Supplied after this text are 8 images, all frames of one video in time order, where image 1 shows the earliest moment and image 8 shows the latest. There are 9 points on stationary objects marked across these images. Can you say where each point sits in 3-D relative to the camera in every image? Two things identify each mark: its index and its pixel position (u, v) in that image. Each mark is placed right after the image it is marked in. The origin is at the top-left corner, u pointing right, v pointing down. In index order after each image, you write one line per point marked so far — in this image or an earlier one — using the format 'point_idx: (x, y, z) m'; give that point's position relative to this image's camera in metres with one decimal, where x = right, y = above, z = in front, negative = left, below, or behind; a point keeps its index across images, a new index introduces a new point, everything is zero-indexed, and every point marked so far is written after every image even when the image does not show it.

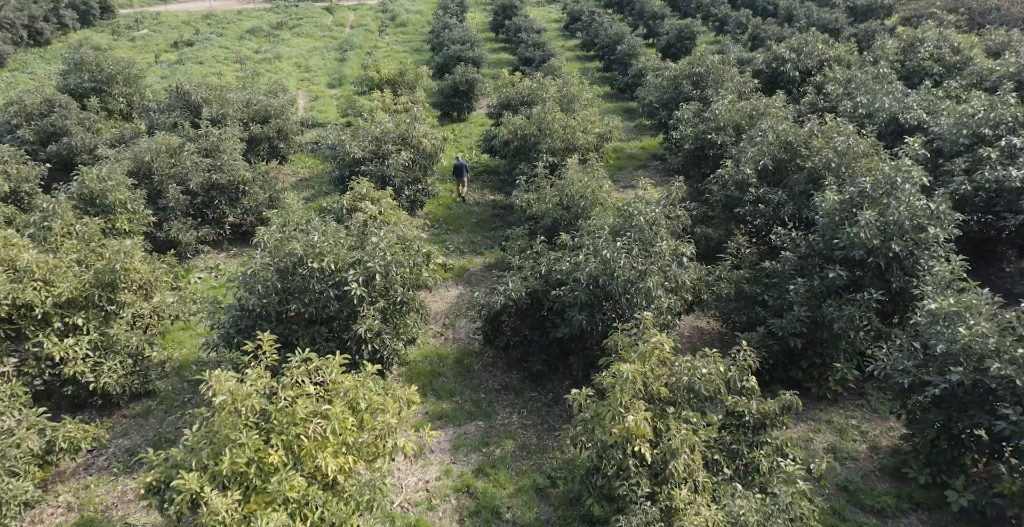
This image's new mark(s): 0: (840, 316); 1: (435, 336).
0: (+5.0, -0.8, +11.2) m
1: (-1.4, -1.3, +13.3) m
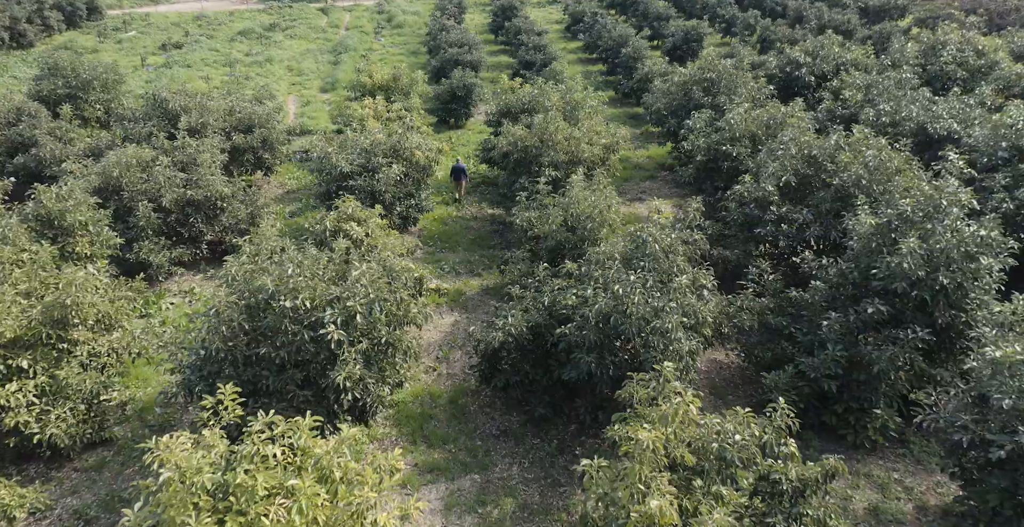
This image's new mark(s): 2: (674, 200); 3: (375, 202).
0: (+5.0, -1.3, +9.9) m
1: (-1.4, -1.8, +12.0) m
2: (+4.2, +1.7, +19.1) m
3: (-2.9, +1.3, +15.7) m
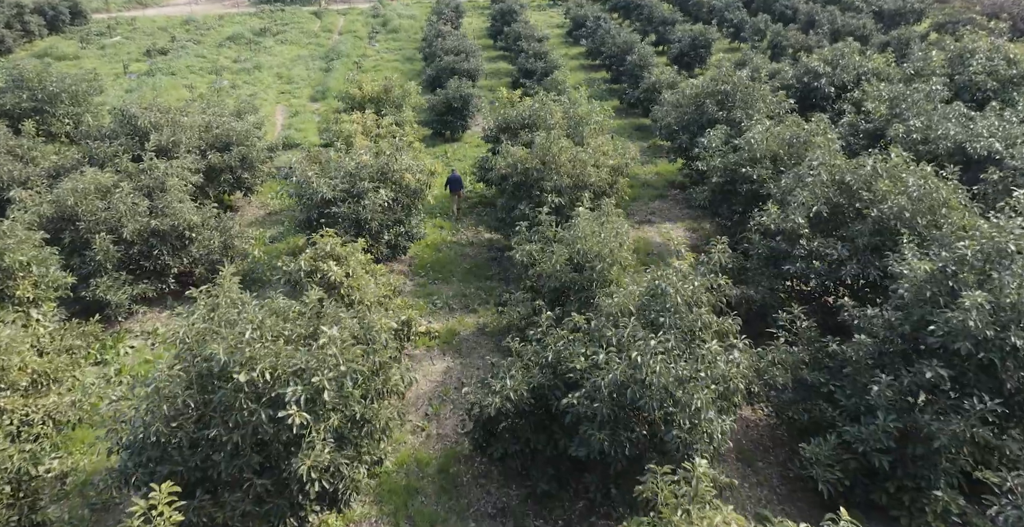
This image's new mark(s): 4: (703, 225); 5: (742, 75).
0: (+5.0, -1.9, +8.5) m
1: (-1.4, -2.5, +10.6) m
2: (+4.2, +1.0, +17.7) m
3: (-3.0, +0.6, +14.2) m
4: (+4.6, +0.9, +17.5) m
5: (+5.7, +4.7, +18.3) m
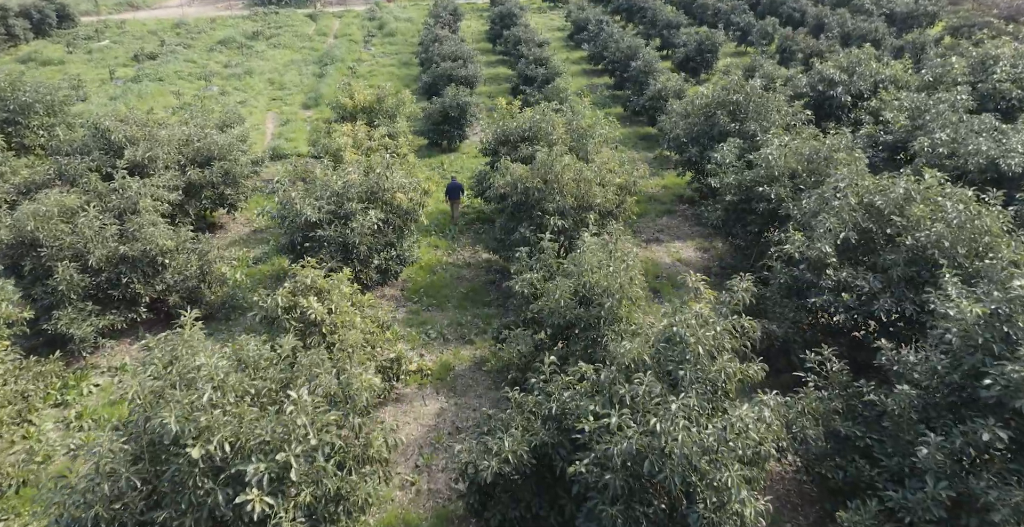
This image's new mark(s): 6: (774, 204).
0: (+5.0, -2.4, +7.5) m
1: (-1.4, -2.9, +9.5) m
2: (+4.2, +0.5, +16.6) m
3: (-3.0, +0.1, +13.2) m
4: (+4.6, +0.5, +16.5) m
5: (+5.7, +4.2, +17.2) m
6: (+5.0, +1.2, +13.9) m
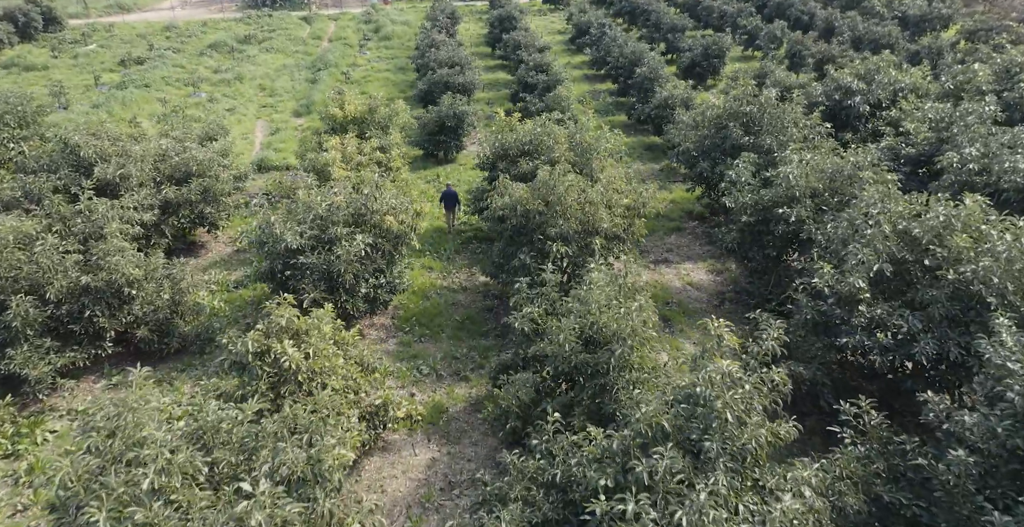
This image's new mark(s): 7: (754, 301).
0: (+5.0, -2.9, +6.4) m
1: (-1.4, -3.4, +8.5) m
2: (+4.2, 0.0, +15.6) m
3: (-3.0, -0.4, +12.1) m
4: (+4.5, 0.0, +15.4) m
5: (+5.7, +3.7, +16.1) m
6: (+5.0, +0.7, +12.9) m
7: (+4.6, -0.7, +13.9) m
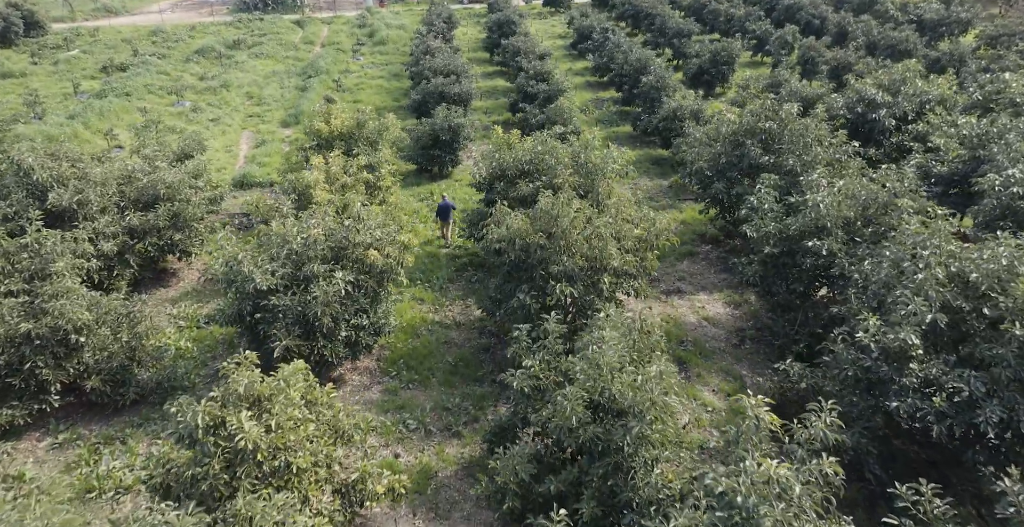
0: (+5.0, -3.5, +5.1) m
1: (-1.5, -4.0, +7.1) m
2: (+4.1, -0.6, +14.2) m
3: (-3.0, -1.0, +10.8) m
4: (+4.5, -0.6, +14.1) m
5: (+5.7, +3.1, +14.8) m
6: (+5.0, +0.1, +11.5) m
7: (+4.6, -1.3, +12.6) m
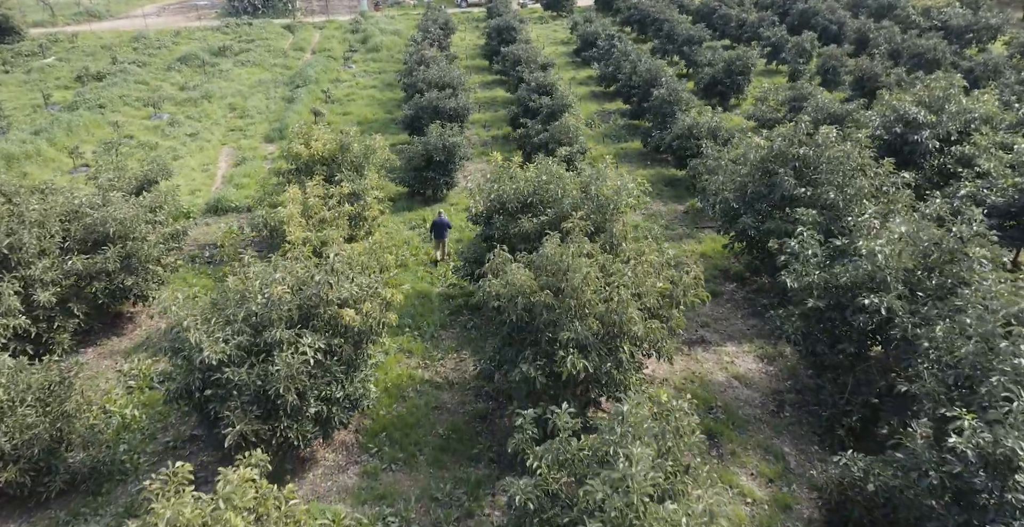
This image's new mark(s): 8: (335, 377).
0: (+5.0, -4.3, +3.3) m
1: (-1.4, -4.8, +5.4) m
2: (+4.2, -1.4, +12.5) m
3: (-3.0, -1.8, +9.0) m
4: (+4.5, -1.5, +12.3) m
5: (+5.7, +2.3, +13.1) m
6: (+5.0, -0.7, +9.8) m
7: (+4.6, -2.2, +10.8) m
8: (-2.3, -1.5, +9.5) m
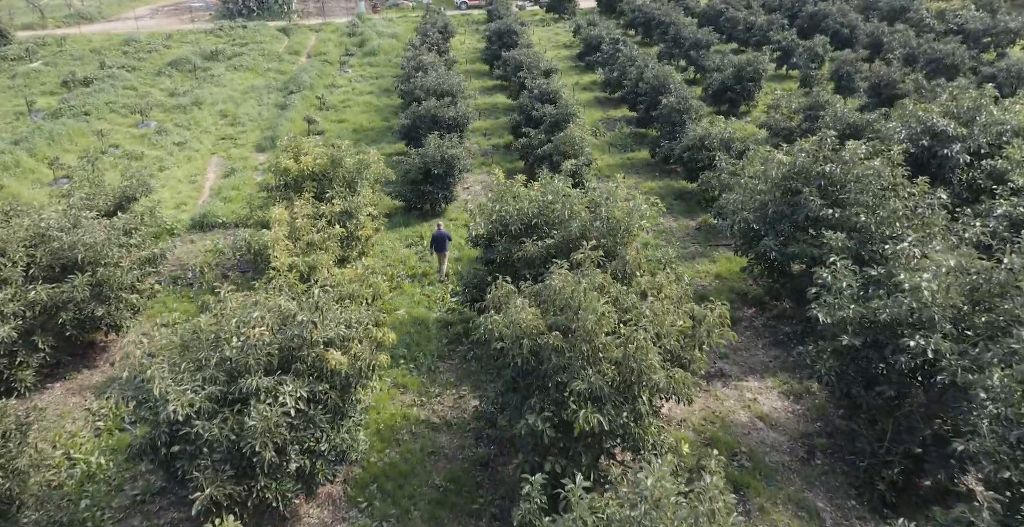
0: (+5.0, -4.7, +2.3) m
1: (-1.4, -5.3, +4.4) m
2: (+4.2, -1.9, +11.5) m
3: (-2.9, -2.2, +8.0) m
4: (+4.6, -1.9, +11.3) m
5: (+5.8, +1.9, +12.1) m
6: (+5.0, -1.2, +8.8) m
7: (+4.7, -2.6, +9.8) m
8: (-2.3, -1.9, +8.6) m
